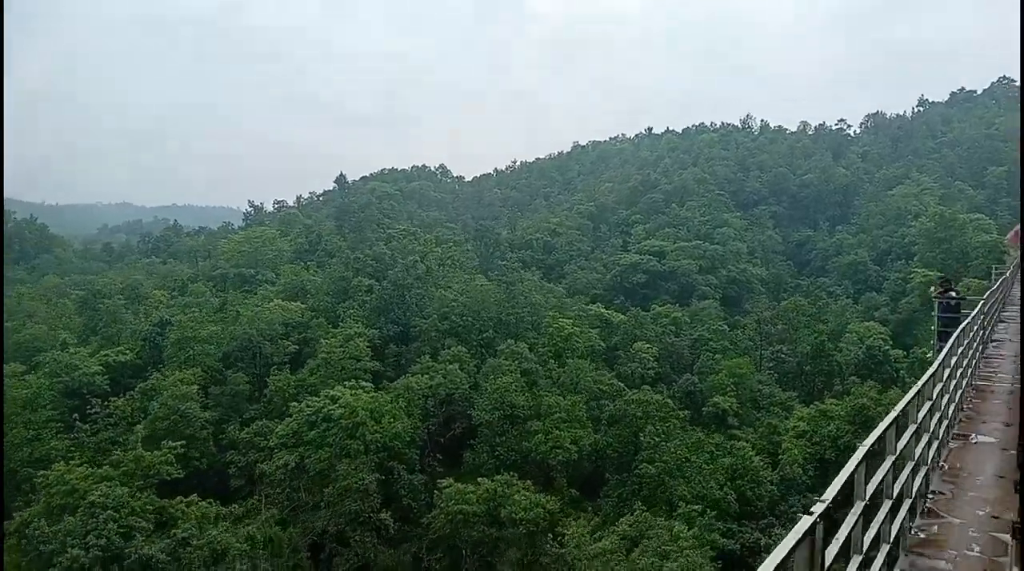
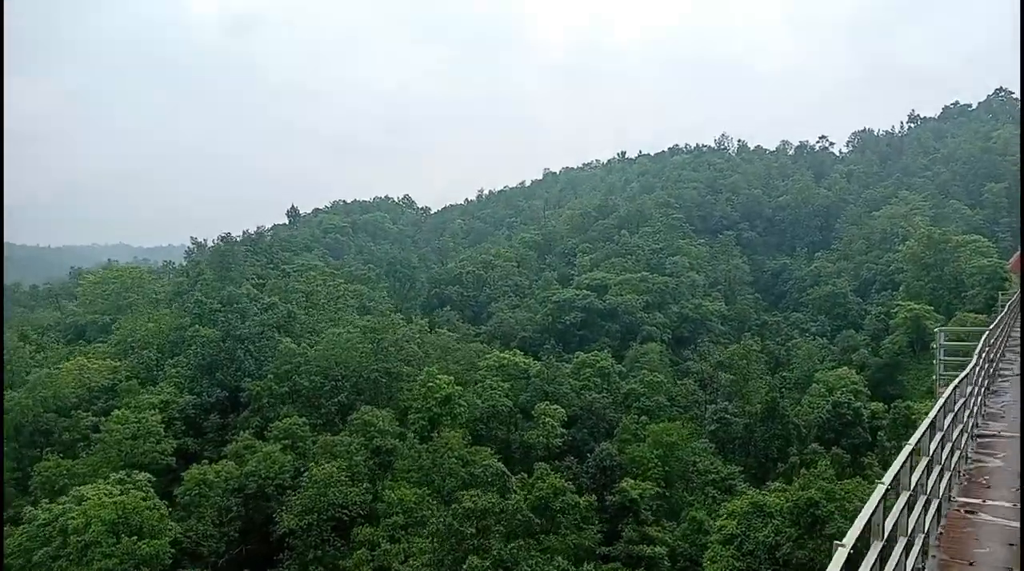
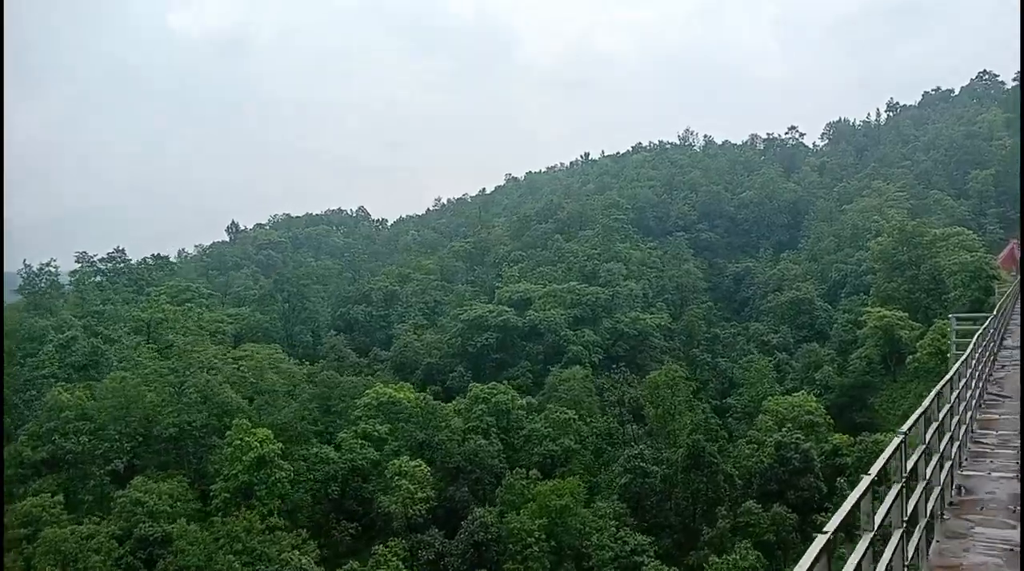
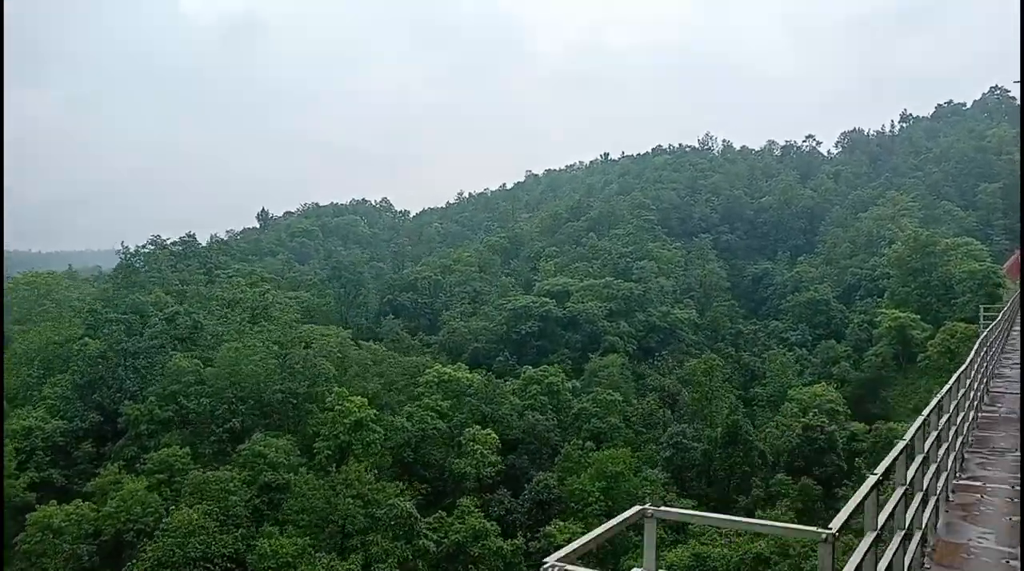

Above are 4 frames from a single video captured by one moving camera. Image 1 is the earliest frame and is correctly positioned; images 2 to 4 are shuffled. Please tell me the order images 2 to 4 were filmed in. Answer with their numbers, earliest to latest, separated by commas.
2, 4, 3
